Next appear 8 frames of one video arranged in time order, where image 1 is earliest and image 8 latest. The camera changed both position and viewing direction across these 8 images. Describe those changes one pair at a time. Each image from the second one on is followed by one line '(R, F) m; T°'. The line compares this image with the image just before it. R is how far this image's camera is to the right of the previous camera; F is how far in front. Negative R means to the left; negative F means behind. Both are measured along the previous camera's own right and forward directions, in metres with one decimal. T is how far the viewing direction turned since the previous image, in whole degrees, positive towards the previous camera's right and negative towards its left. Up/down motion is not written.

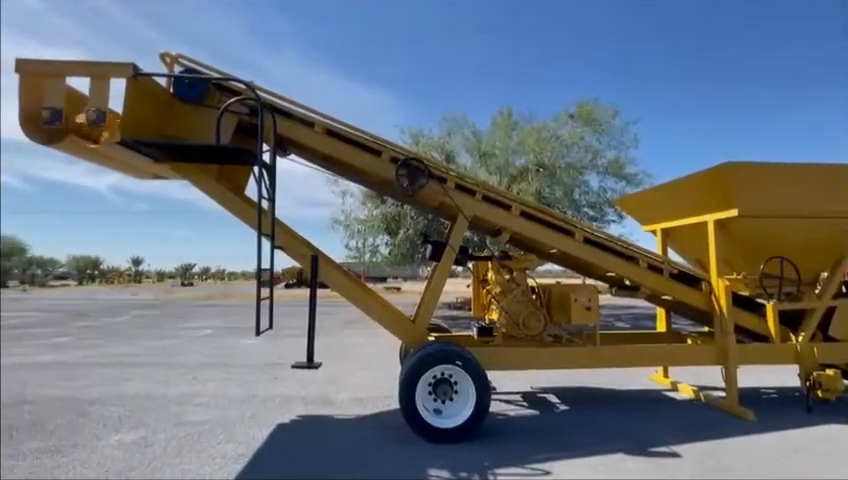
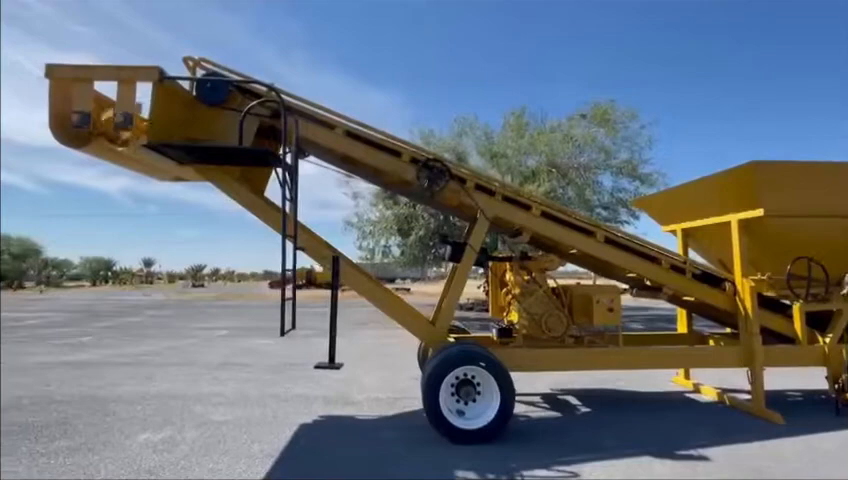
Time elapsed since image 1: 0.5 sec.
(-0.2, 0.0) m; -1°
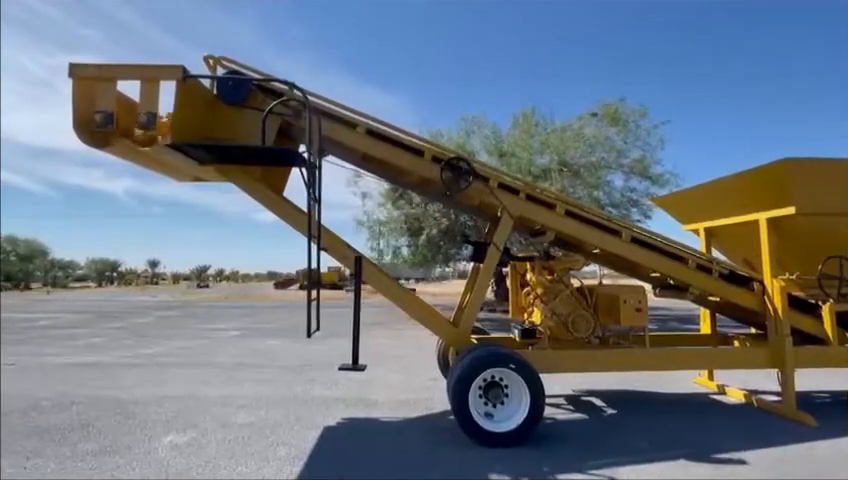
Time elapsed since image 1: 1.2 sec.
(-0.3, +0.1) m; 0°
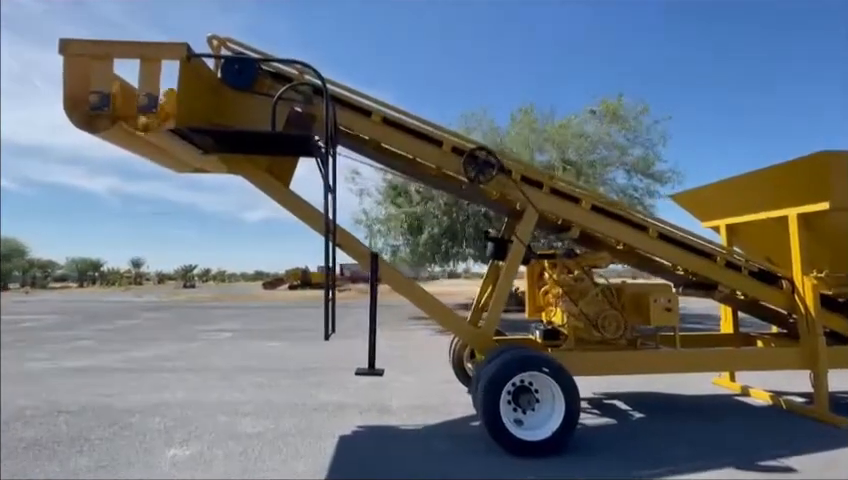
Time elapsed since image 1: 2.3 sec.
(-0.5, +0.4) m; +2°
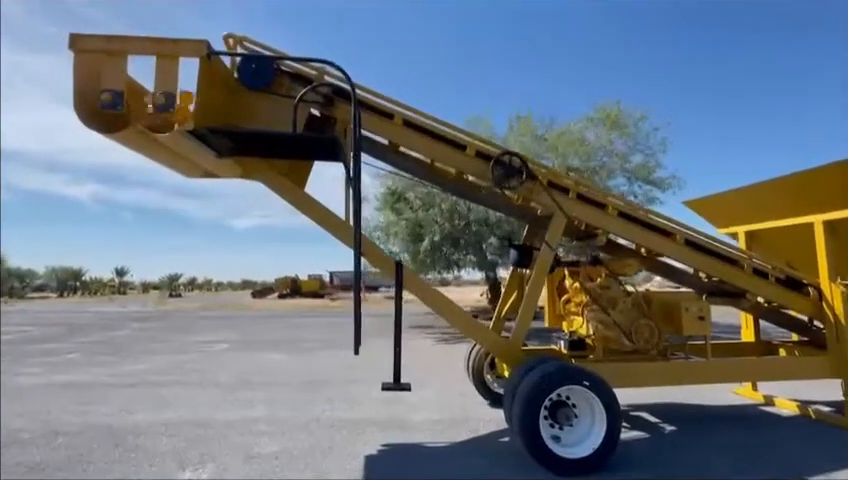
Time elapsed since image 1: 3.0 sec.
(-0.5, +0.2) m; +2°
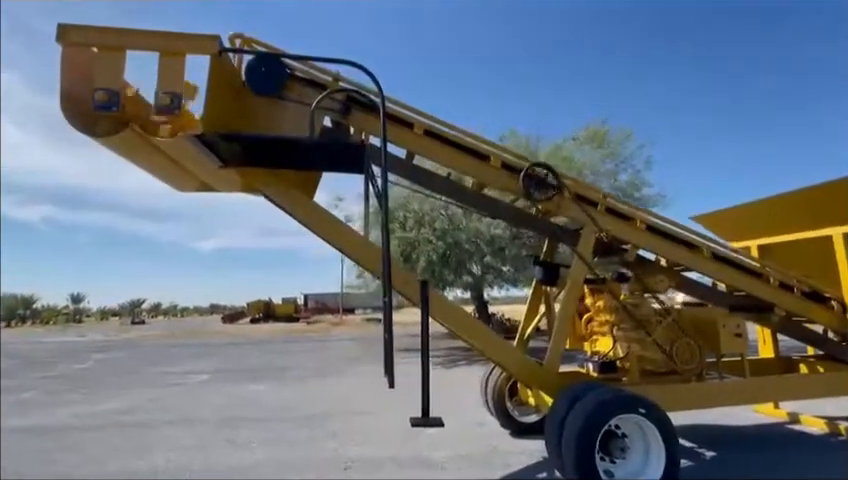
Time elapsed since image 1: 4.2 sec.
(-0.7, +0.5) m; +4°
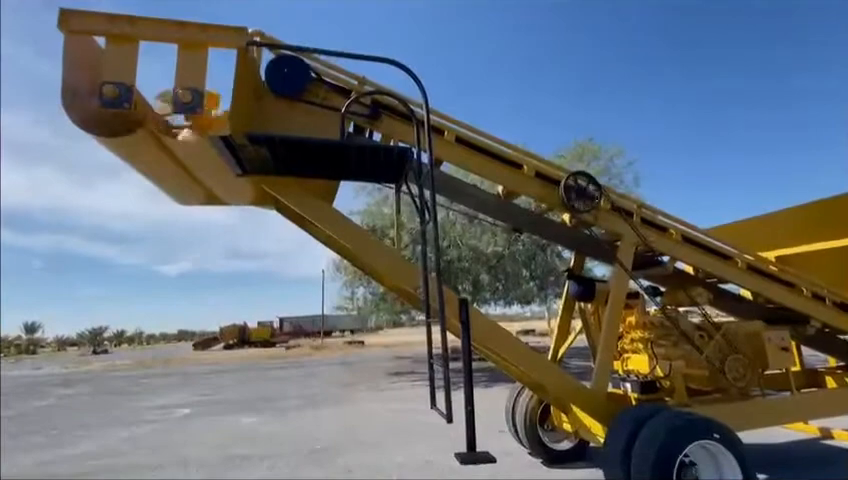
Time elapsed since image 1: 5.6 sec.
(-0.7, +0.4) m; +3°
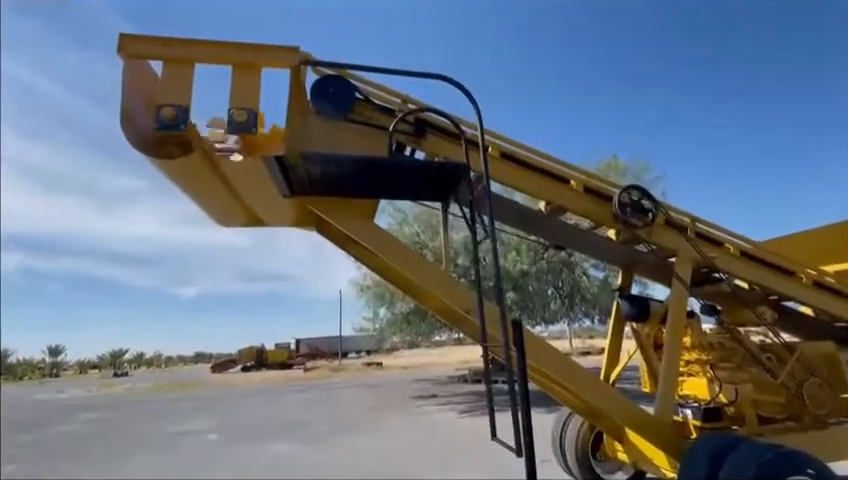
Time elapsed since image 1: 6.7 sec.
(-0.4, +0.2) m; -2°
